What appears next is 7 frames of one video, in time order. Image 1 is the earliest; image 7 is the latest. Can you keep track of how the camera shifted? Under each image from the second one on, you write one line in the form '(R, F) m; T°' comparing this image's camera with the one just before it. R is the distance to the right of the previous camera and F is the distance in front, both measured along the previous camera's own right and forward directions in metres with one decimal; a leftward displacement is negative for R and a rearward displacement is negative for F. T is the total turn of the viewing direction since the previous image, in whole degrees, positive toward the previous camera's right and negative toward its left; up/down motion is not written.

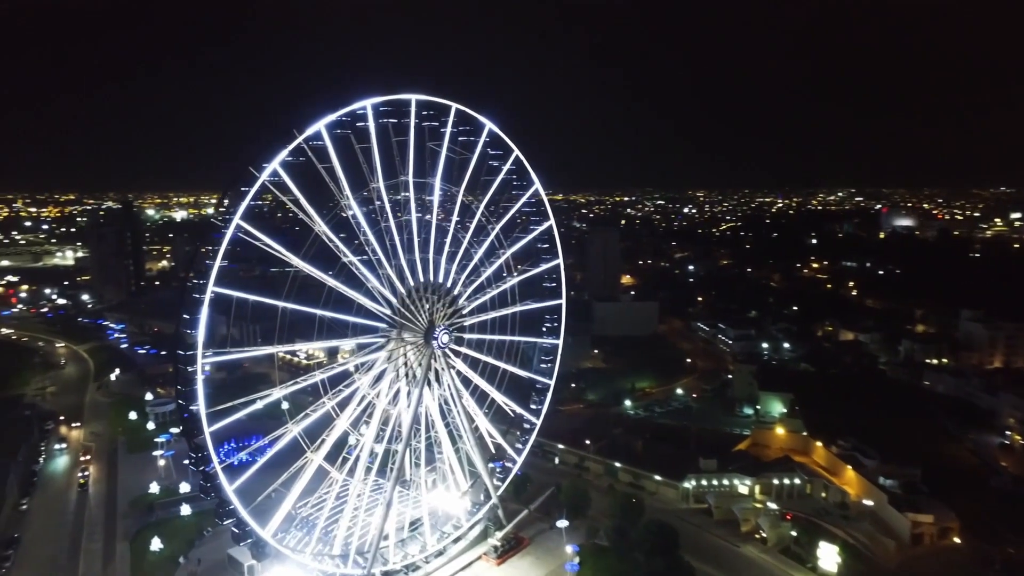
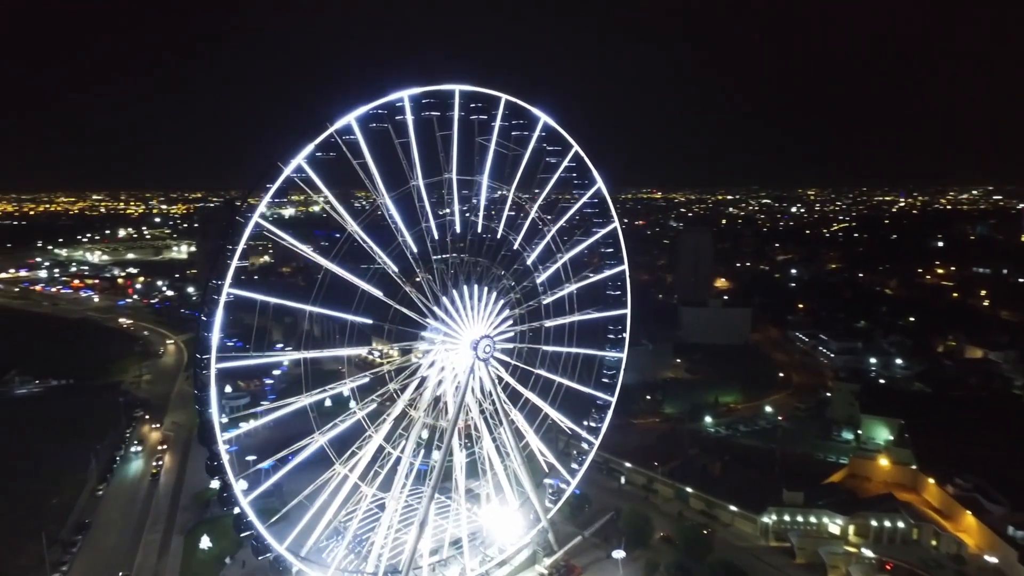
(+0.5, +0.7) m; -9°
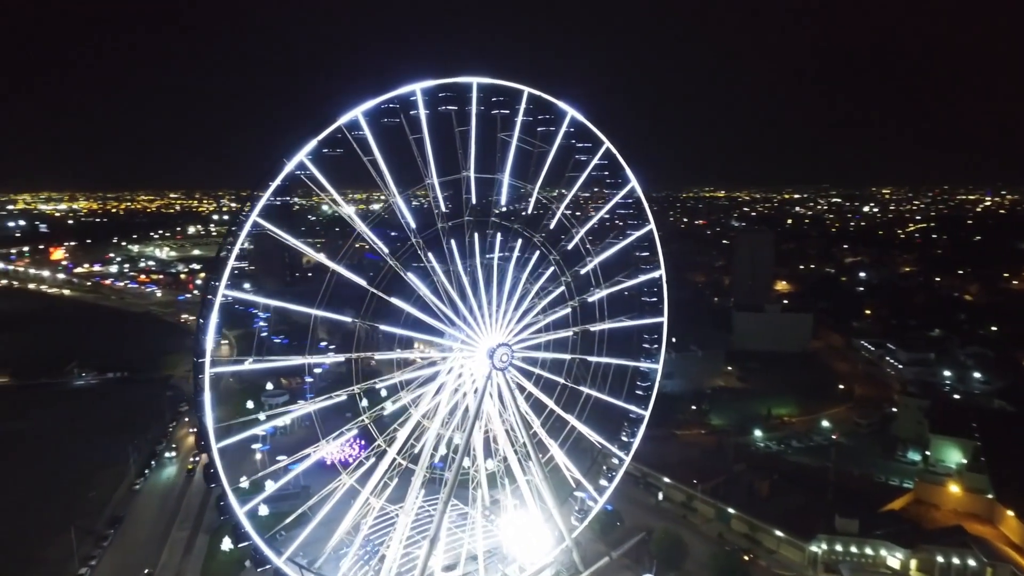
(+0.4, +0.4) m; -5°
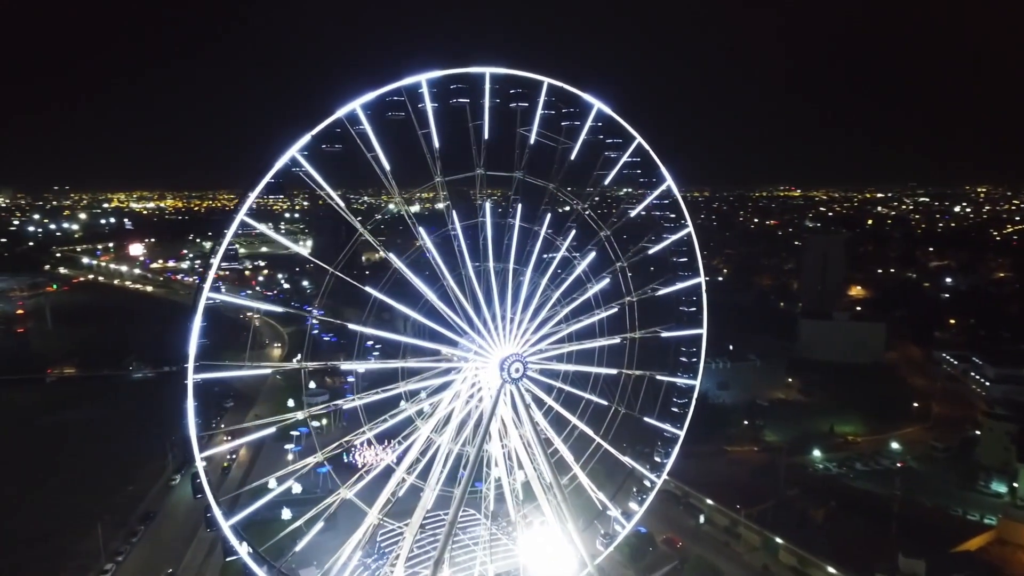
(+0.5, +0.5) m; -6°
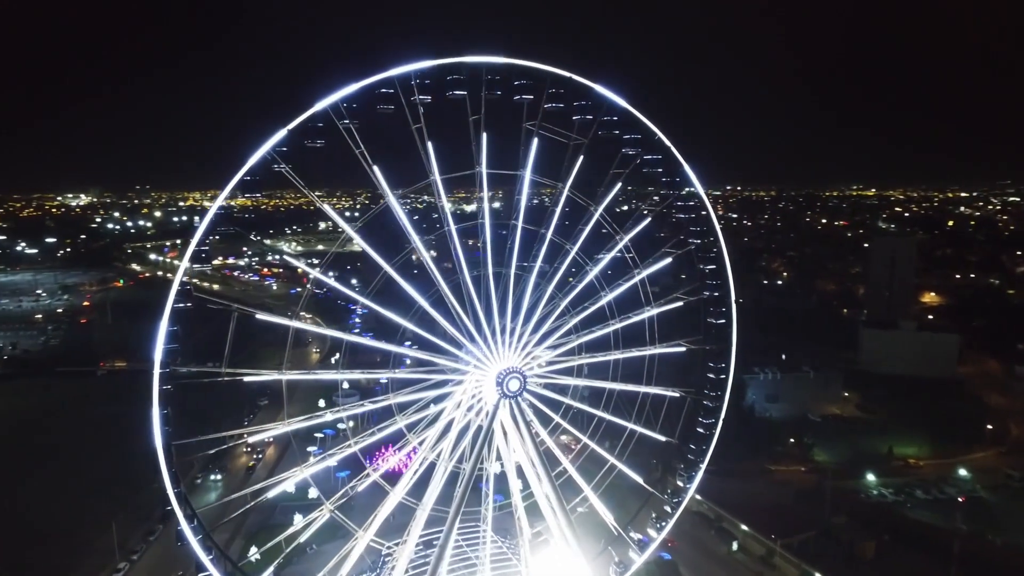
(+0.5, +0.5) m; -5°
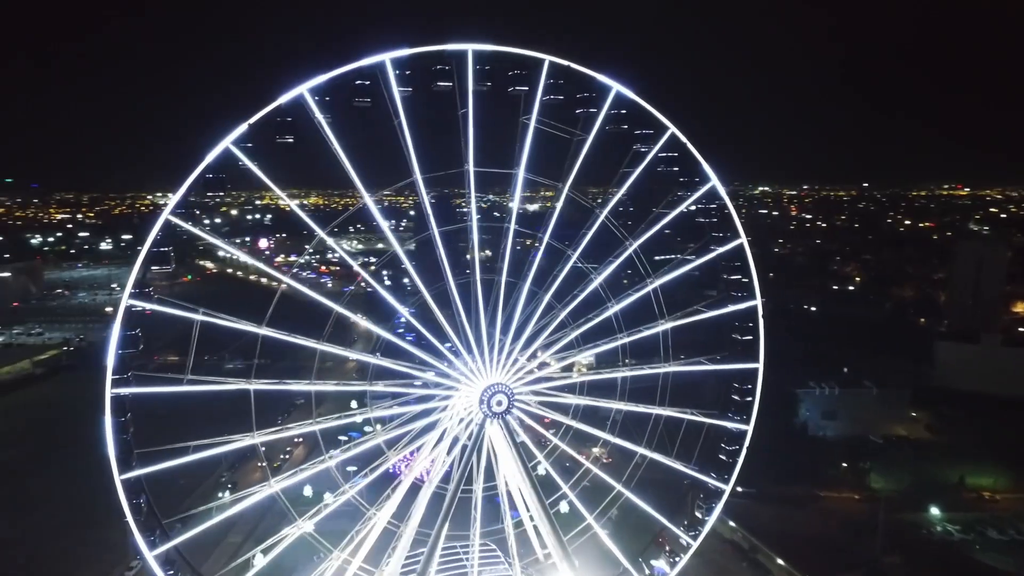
(+0.6, +0.5) m; -6°
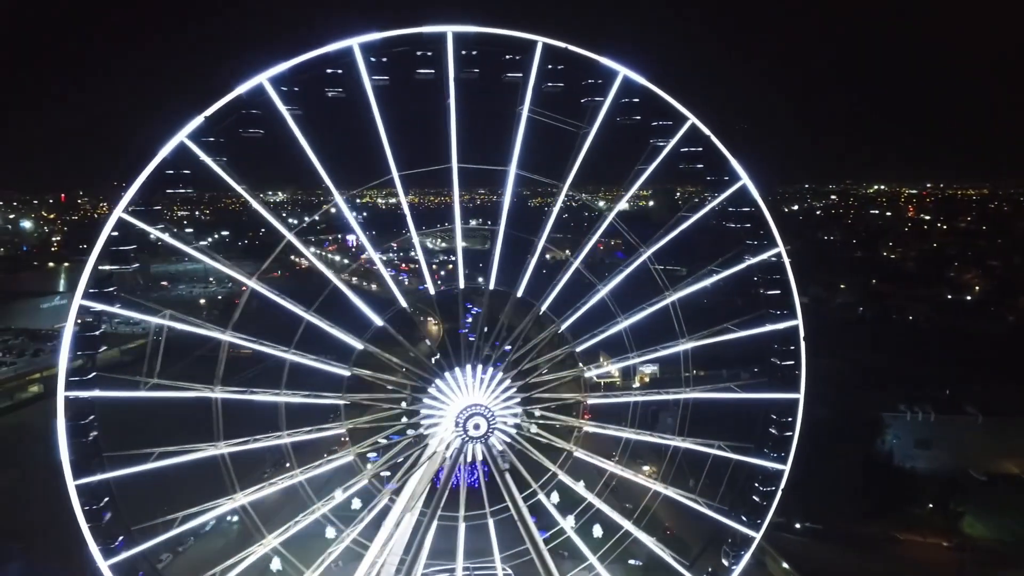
(+0.8, +0.6) m; -8°
